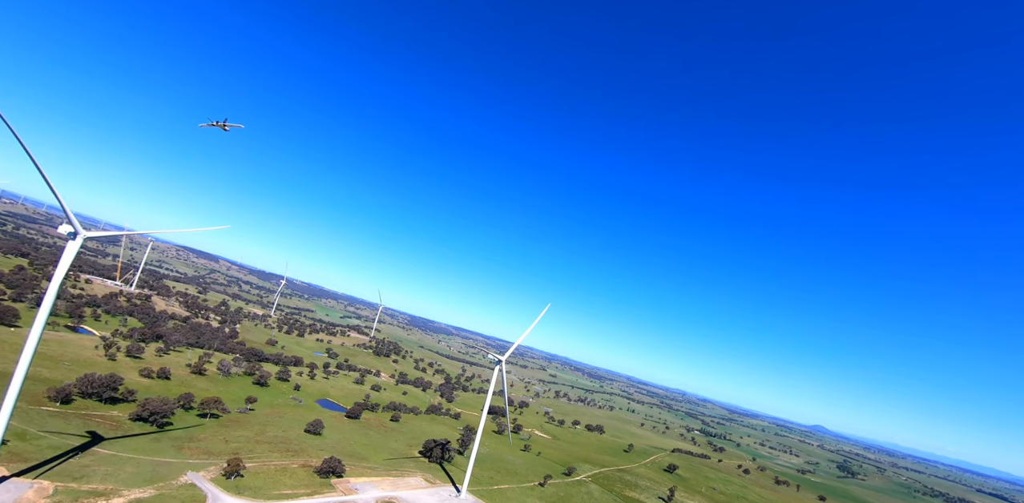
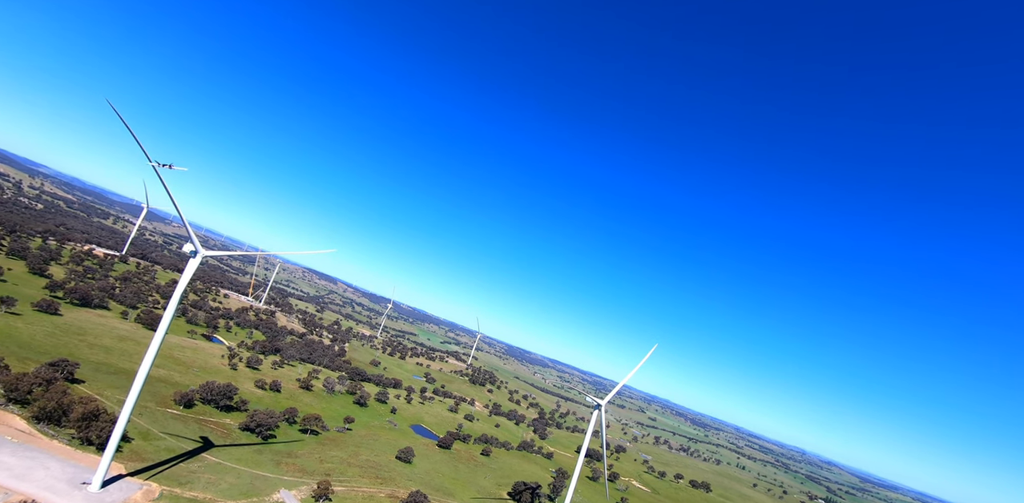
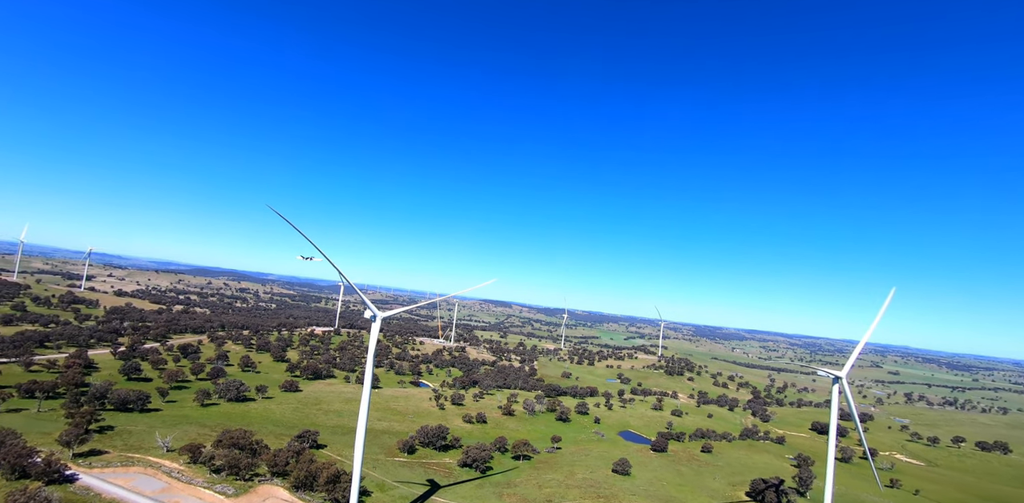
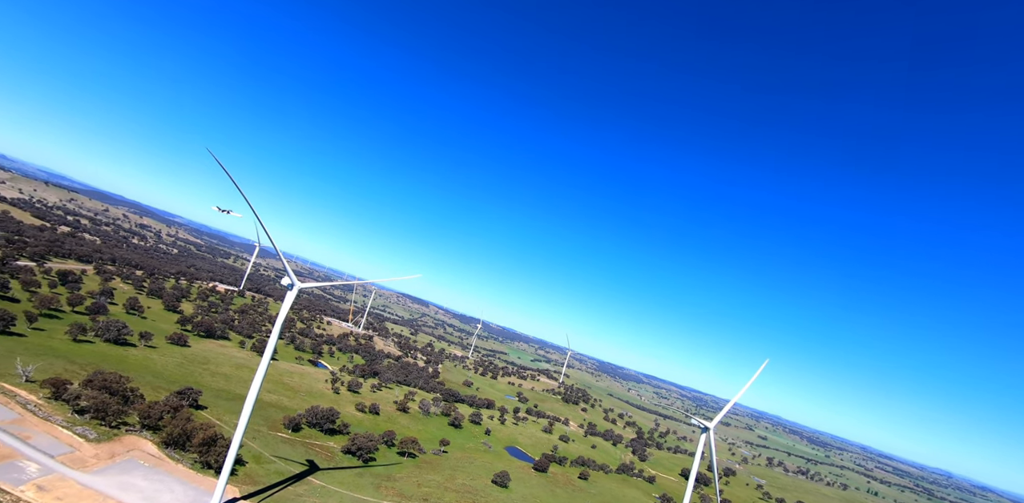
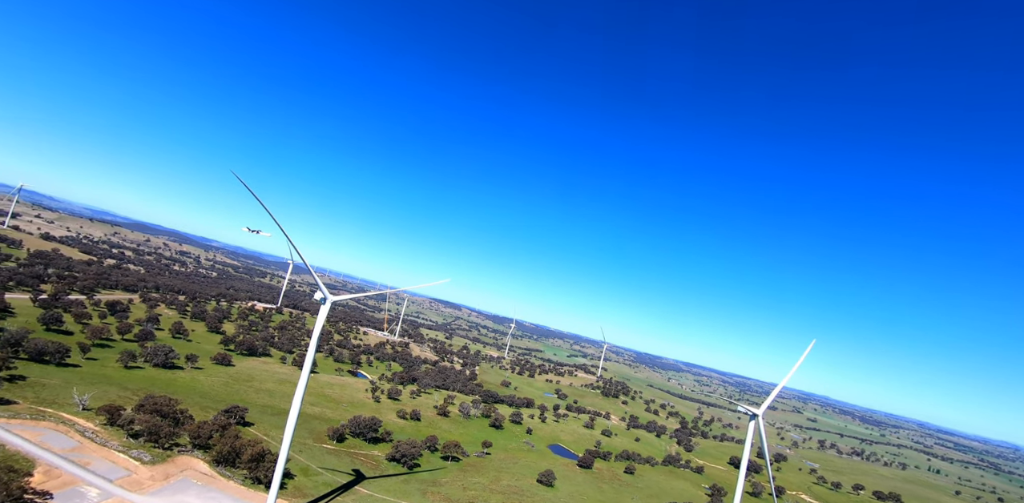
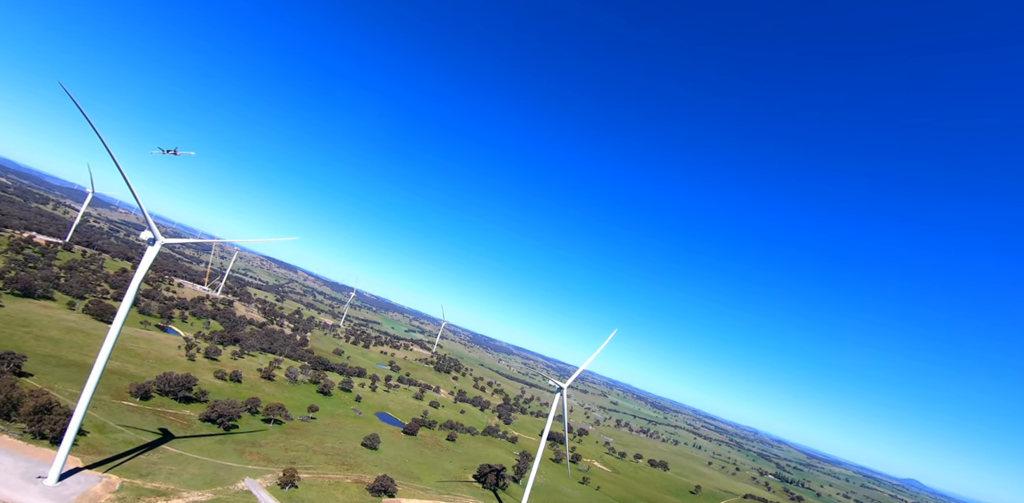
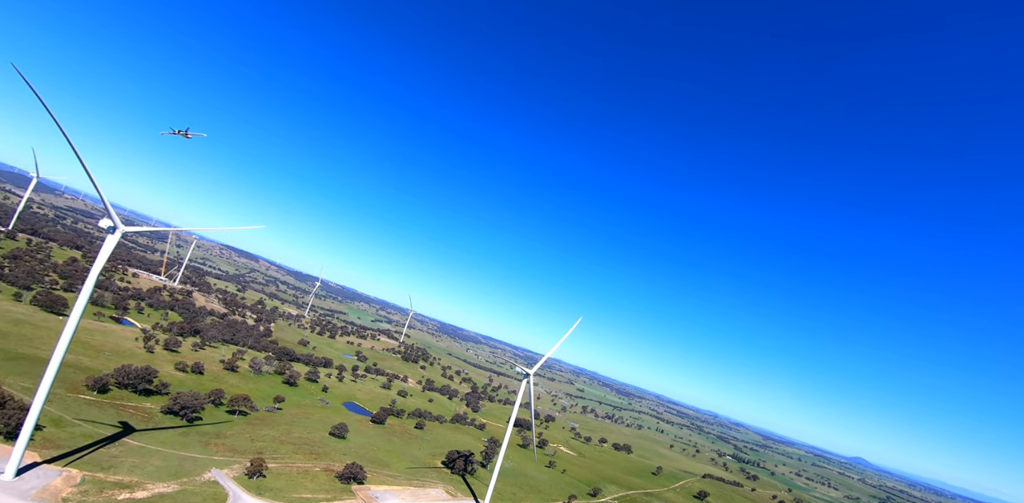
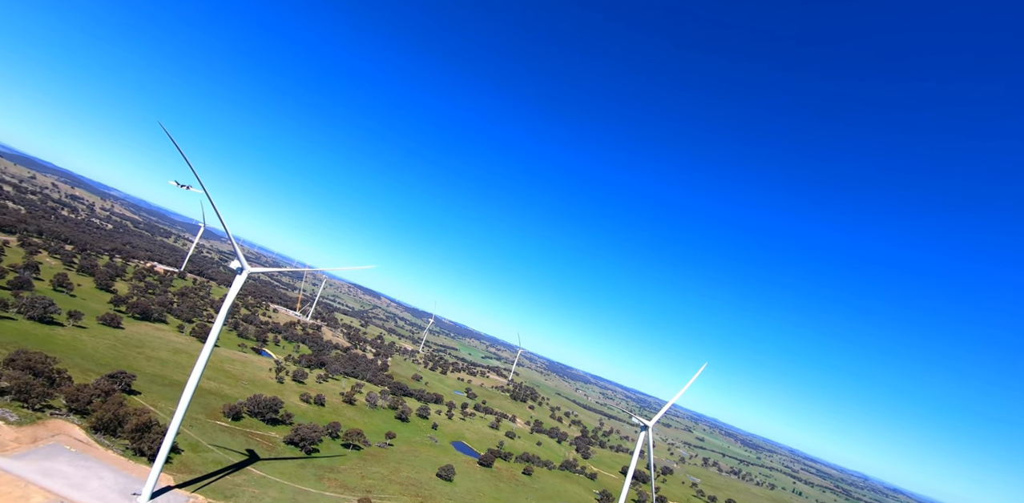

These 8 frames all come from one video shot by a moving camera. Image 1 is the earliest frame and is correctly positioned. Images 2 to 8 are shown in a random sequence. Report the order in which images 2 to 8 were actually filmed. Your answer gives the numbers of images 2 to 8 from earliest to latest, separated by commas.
7, 6, 2, 8, 4, 5, 3
